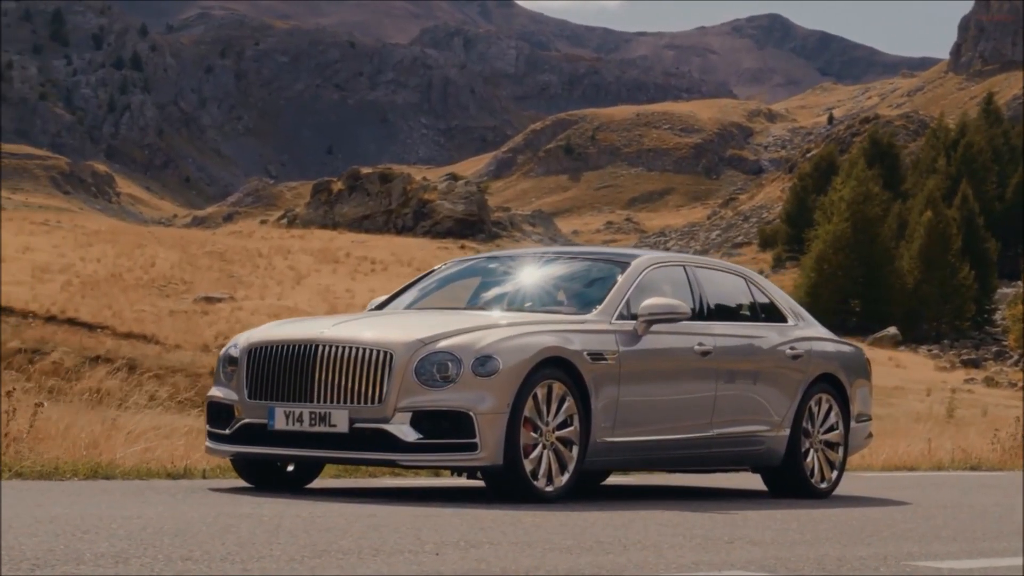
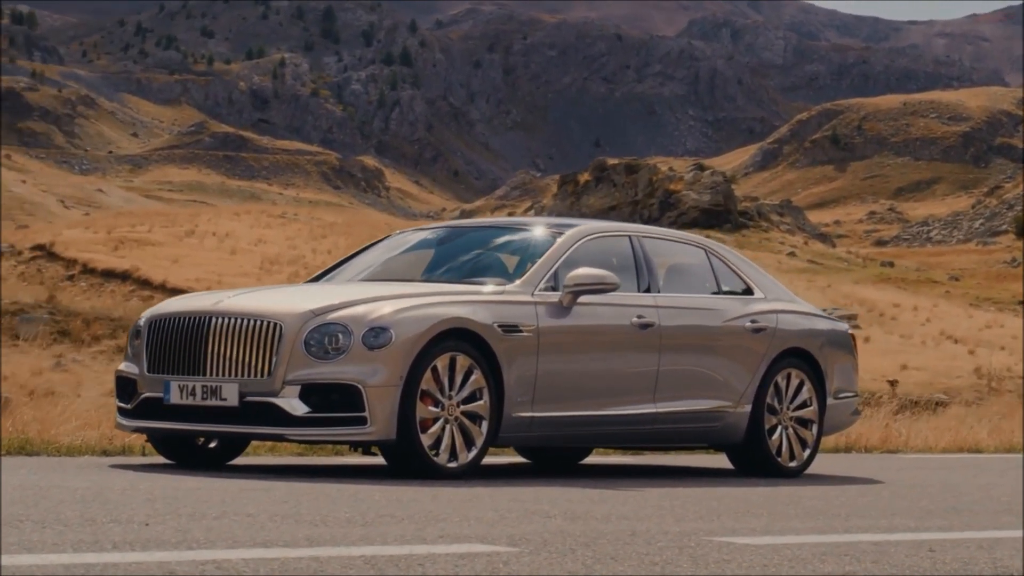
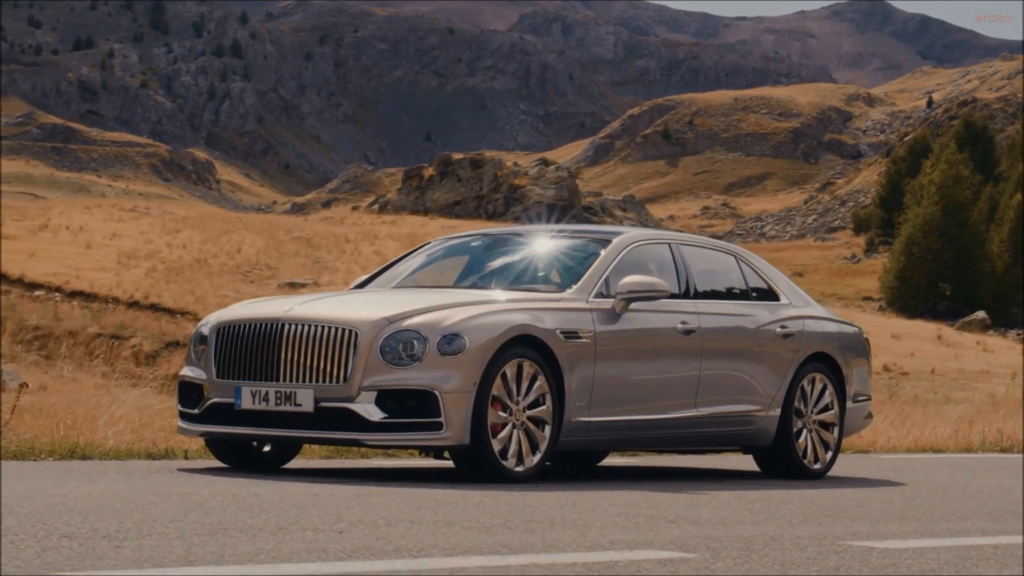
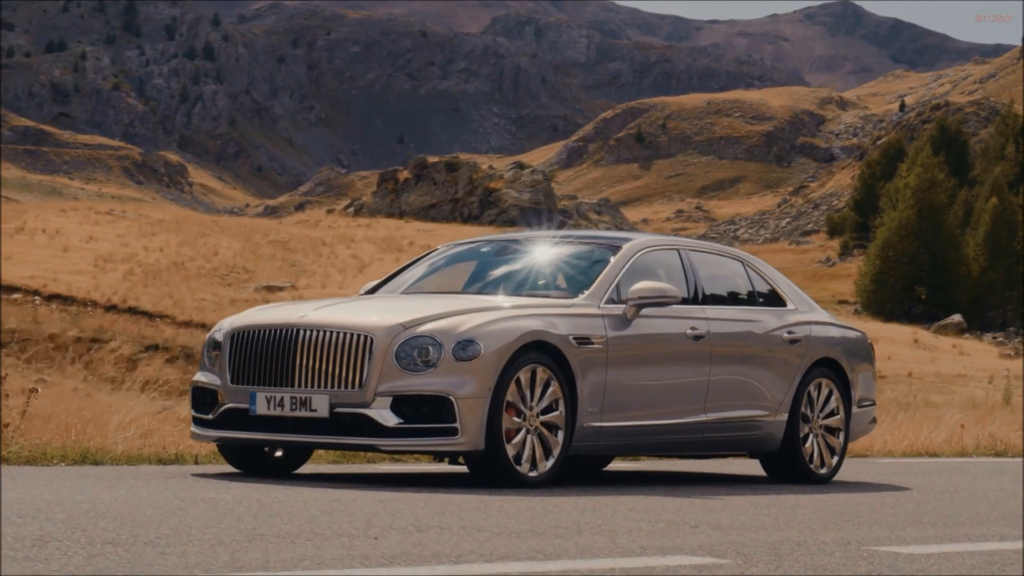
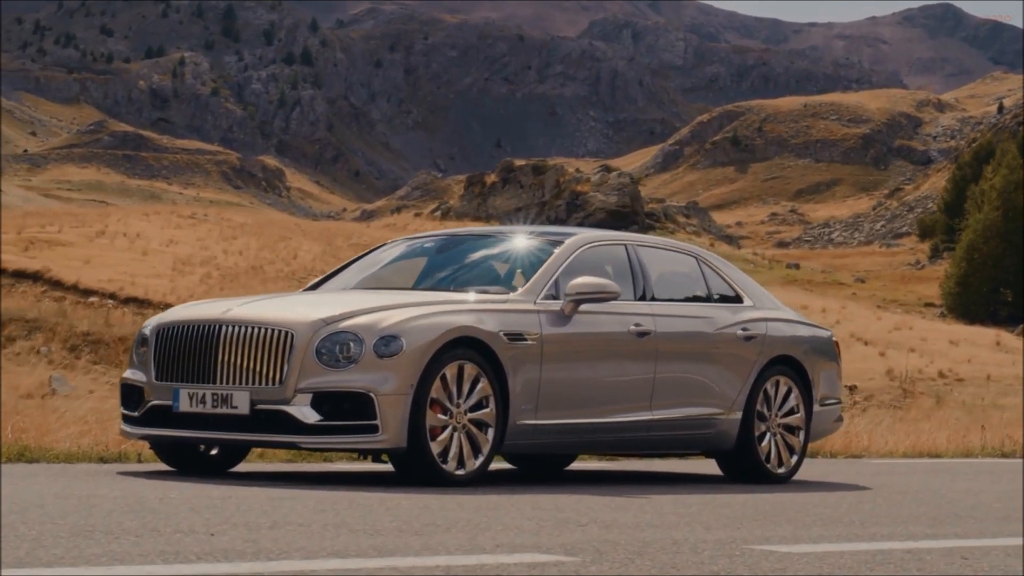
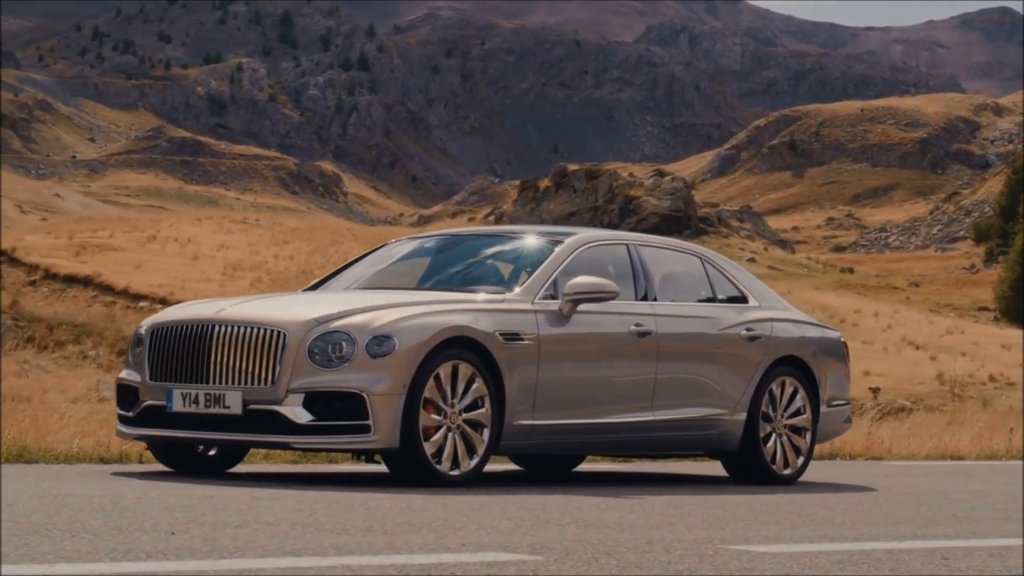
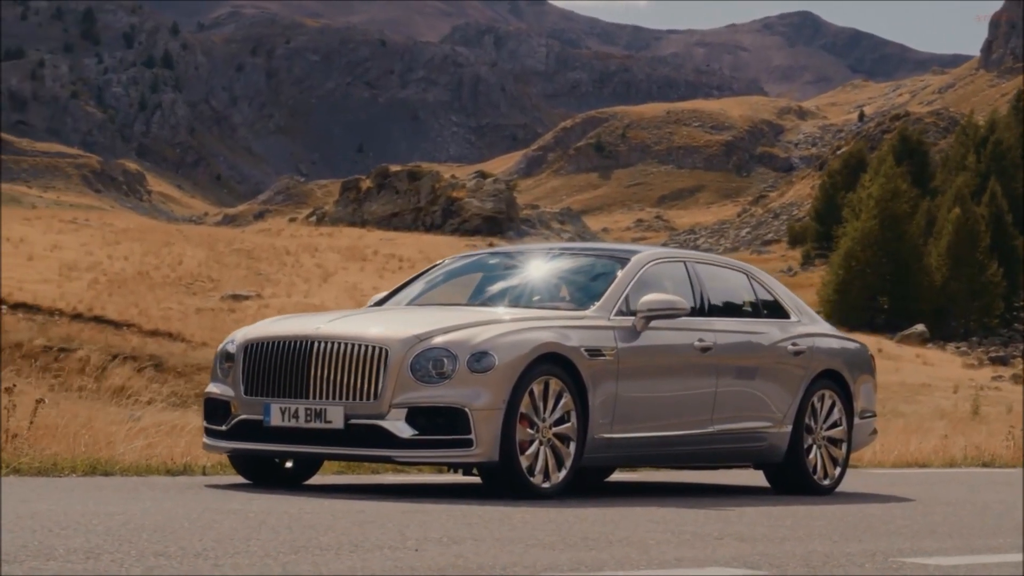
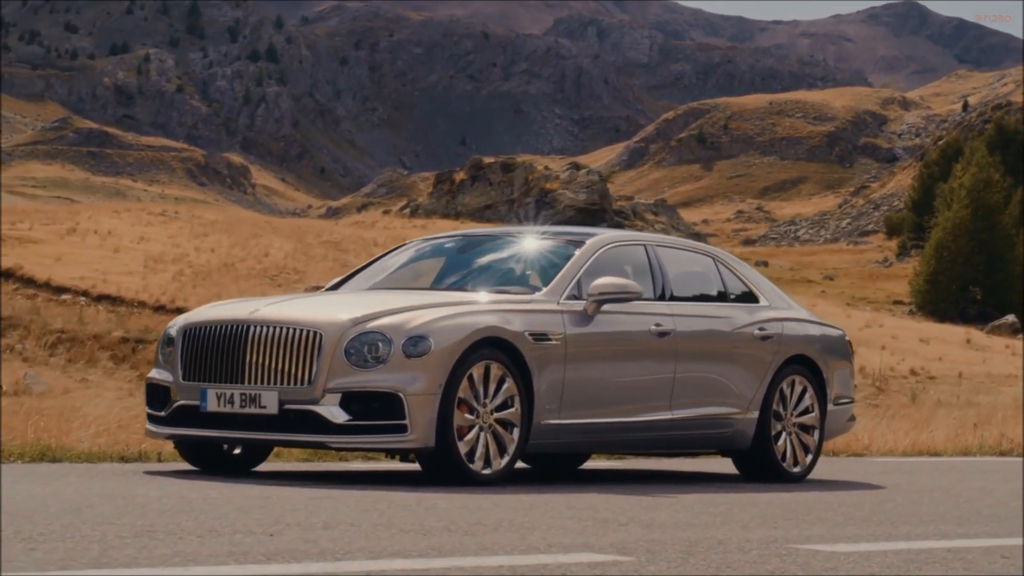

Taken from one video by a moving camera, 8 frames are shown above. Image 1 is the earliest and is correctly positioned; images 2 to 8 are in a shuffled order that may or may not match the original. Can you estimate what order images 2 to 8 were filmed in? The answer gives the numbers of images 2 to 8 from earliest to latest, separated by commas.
7, 4, 3, 8, 5, 6, 2
